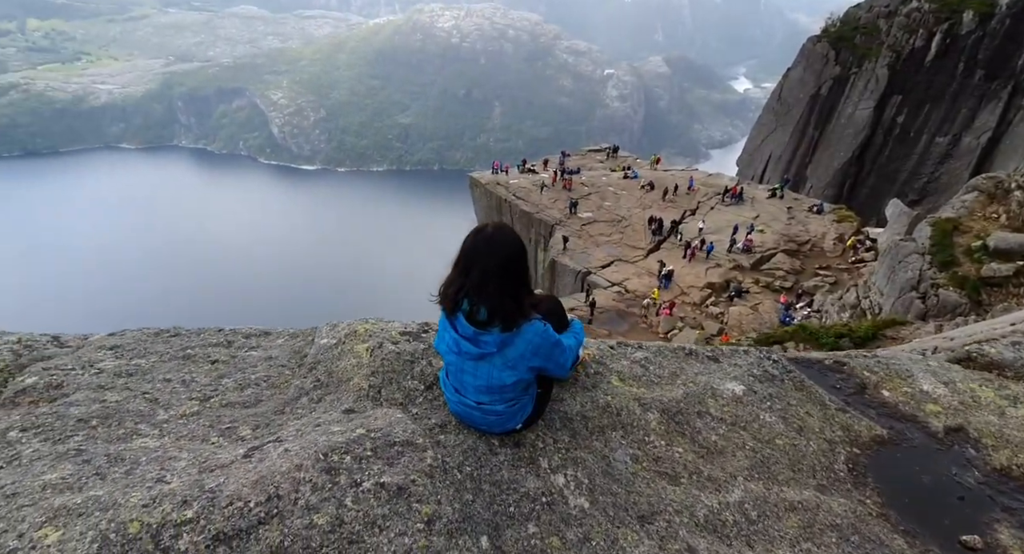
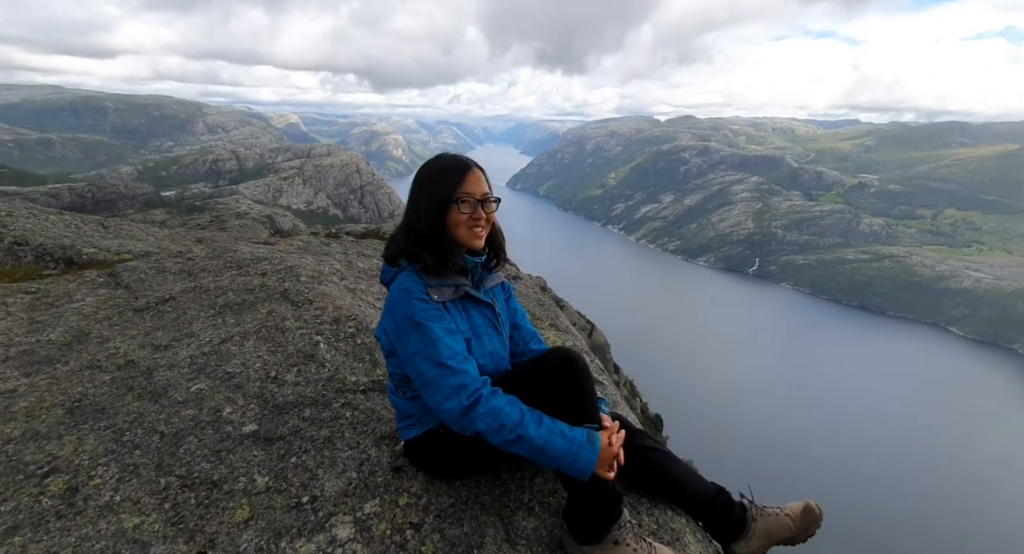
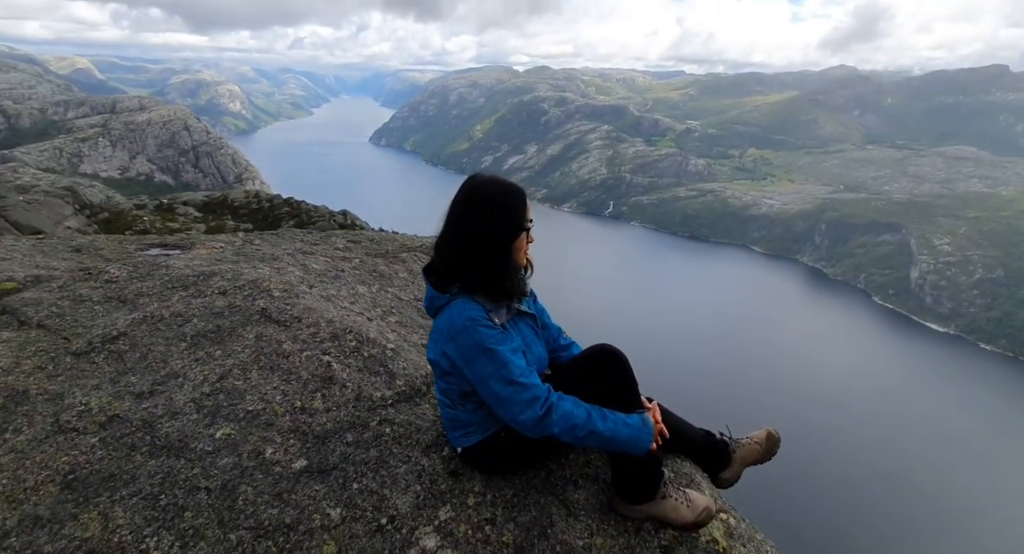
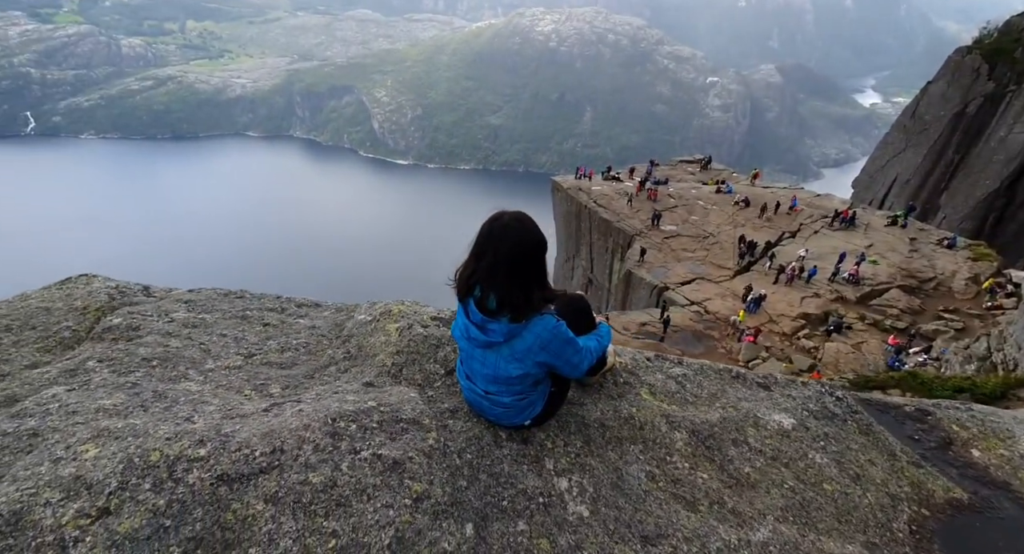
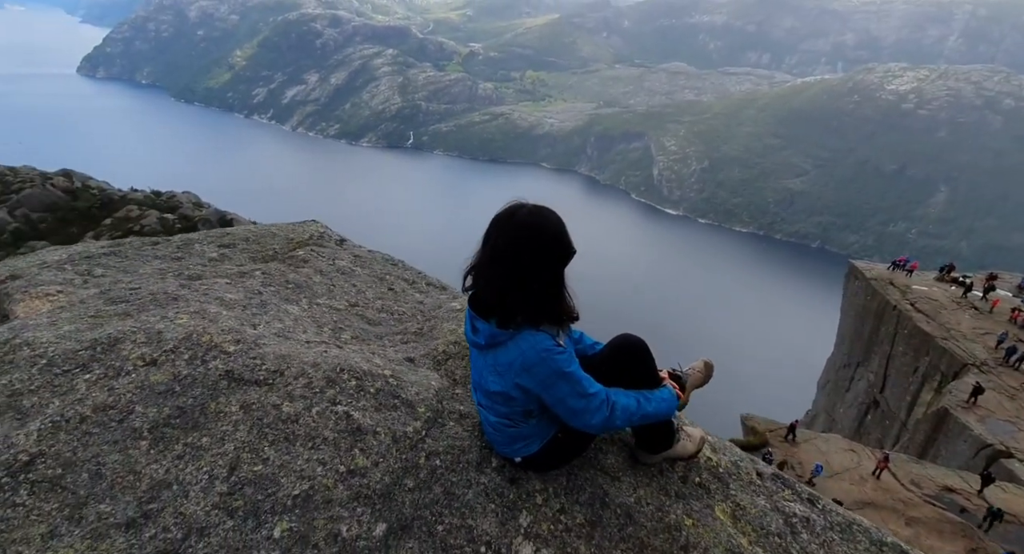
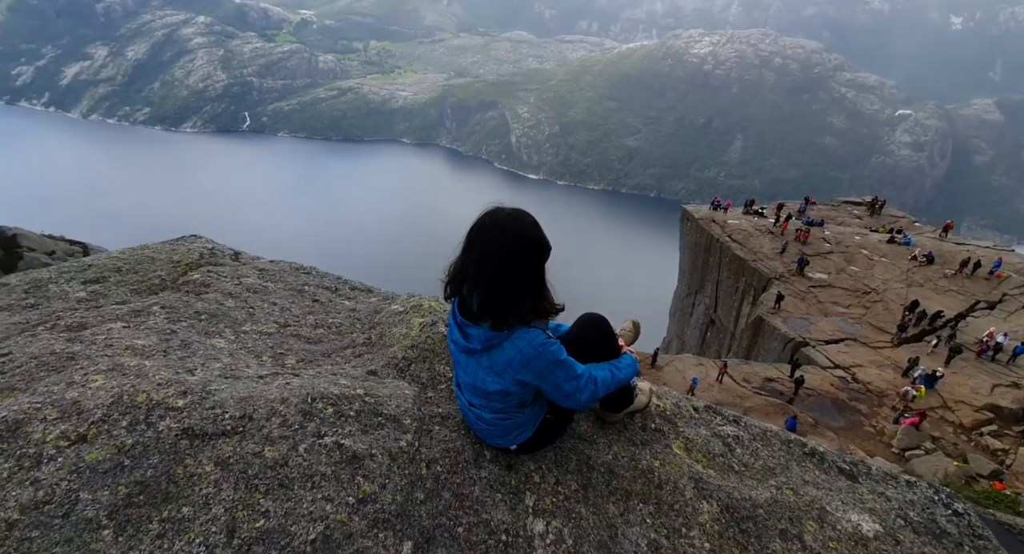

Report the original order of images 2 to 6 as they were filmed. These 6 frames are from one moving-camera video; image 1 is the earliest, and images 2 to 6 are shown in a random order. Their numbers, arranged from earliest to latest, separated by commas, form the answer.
4, 6, 5, 3, 2
